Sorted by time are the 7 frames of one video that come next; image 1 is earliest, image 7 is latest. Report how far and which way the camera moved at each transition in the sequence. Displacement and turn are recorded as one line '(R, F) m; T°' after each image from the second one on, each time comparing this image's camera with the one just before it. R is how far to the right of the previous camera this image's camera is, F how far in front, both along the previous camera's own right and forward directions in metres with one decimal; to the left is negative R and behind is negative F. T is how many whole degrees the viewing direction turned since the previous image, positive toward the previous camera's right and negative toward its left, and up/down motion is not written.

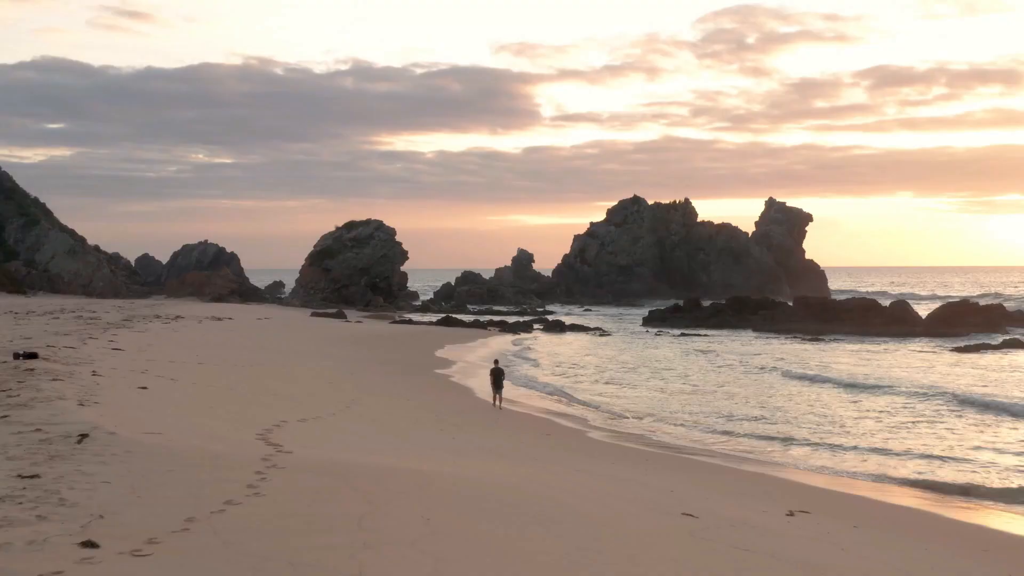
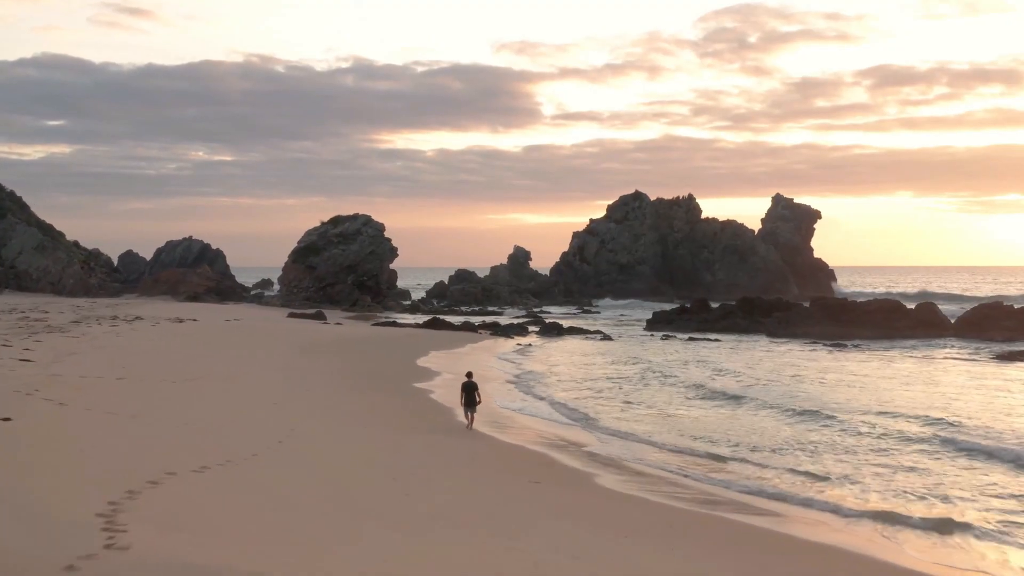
(+0.4, +3.1) m; 0°
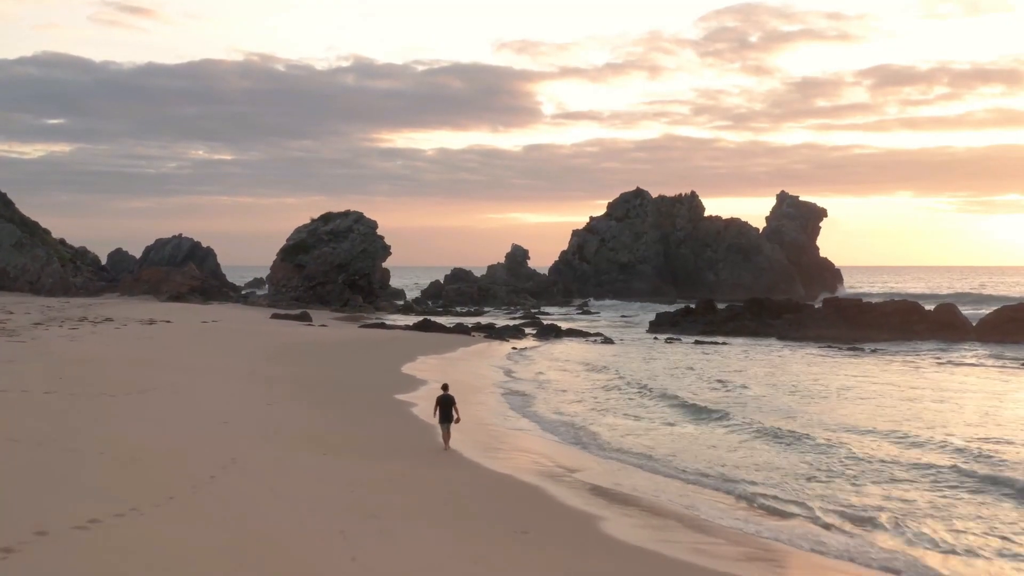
(+0.2, +1.9) m; 0°
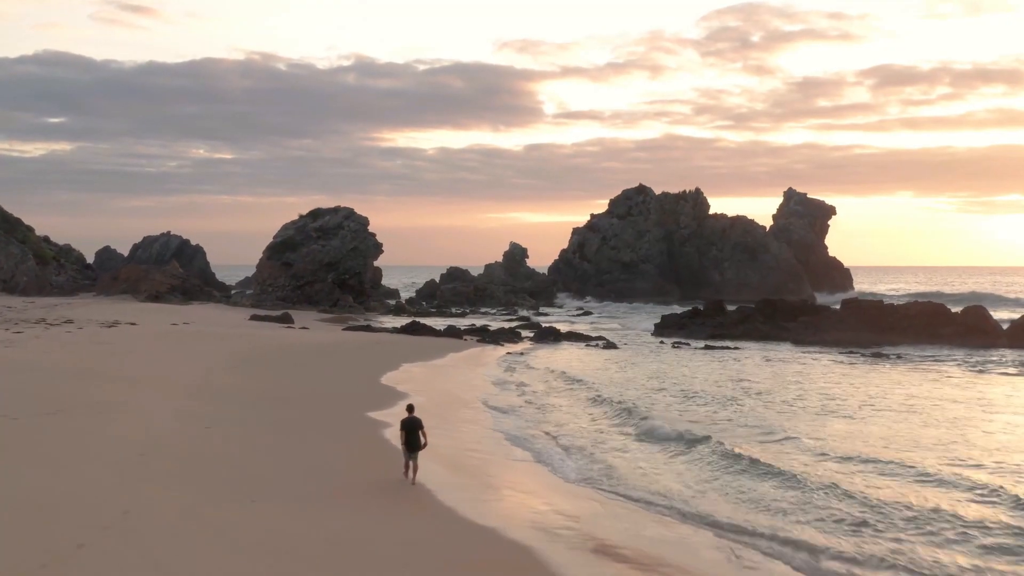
(+0.3, +2.3) m; 0°
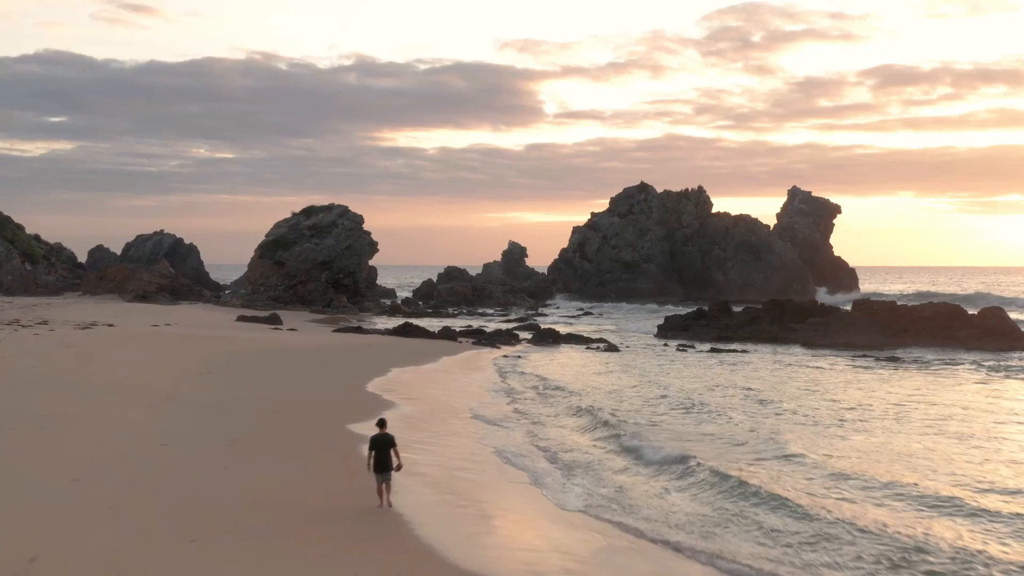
(+0.2, +1.3) m; 0°
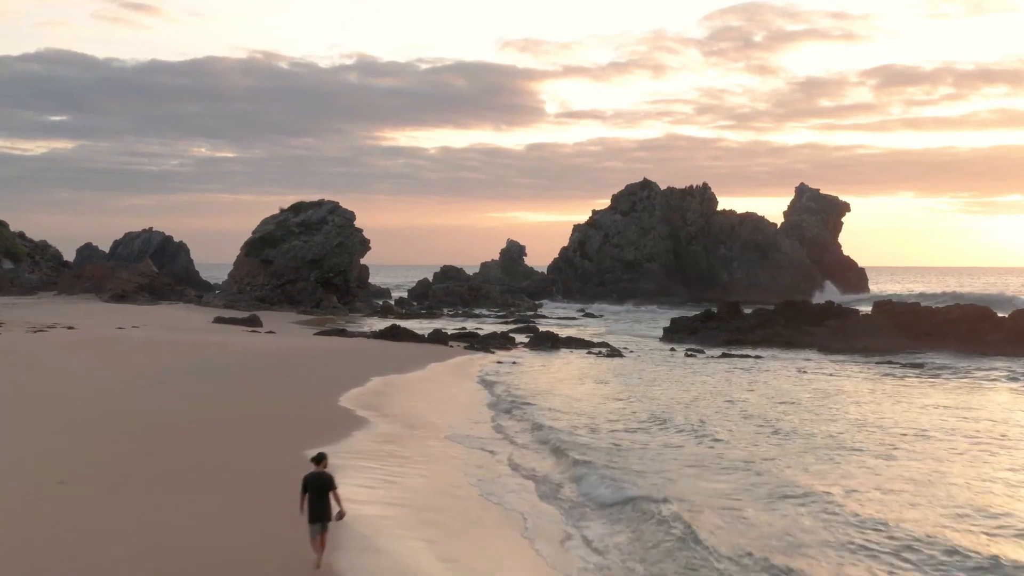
(+0.2, +2.1) m; 0°
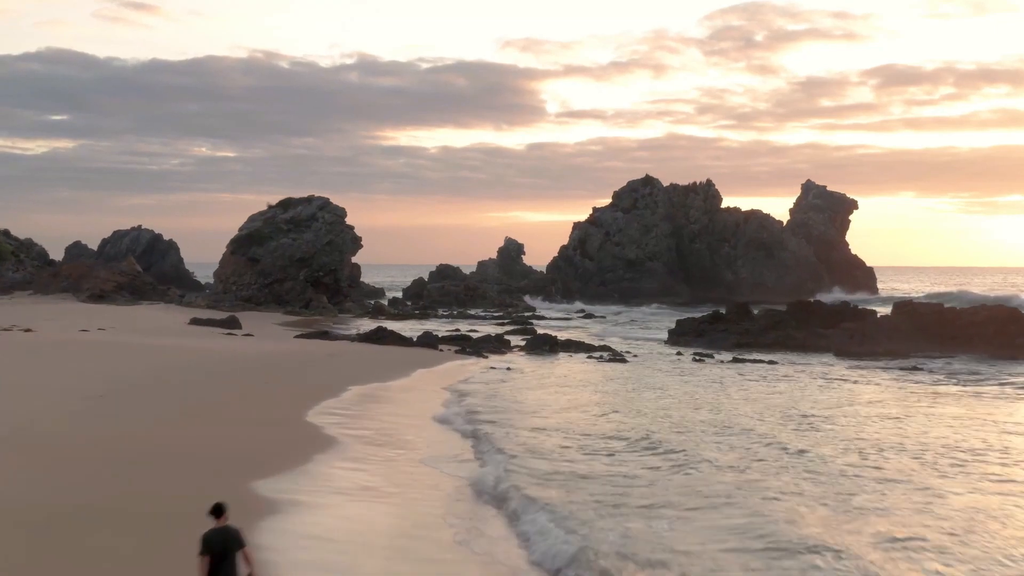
(+0.2, +1.8) m; 0°
